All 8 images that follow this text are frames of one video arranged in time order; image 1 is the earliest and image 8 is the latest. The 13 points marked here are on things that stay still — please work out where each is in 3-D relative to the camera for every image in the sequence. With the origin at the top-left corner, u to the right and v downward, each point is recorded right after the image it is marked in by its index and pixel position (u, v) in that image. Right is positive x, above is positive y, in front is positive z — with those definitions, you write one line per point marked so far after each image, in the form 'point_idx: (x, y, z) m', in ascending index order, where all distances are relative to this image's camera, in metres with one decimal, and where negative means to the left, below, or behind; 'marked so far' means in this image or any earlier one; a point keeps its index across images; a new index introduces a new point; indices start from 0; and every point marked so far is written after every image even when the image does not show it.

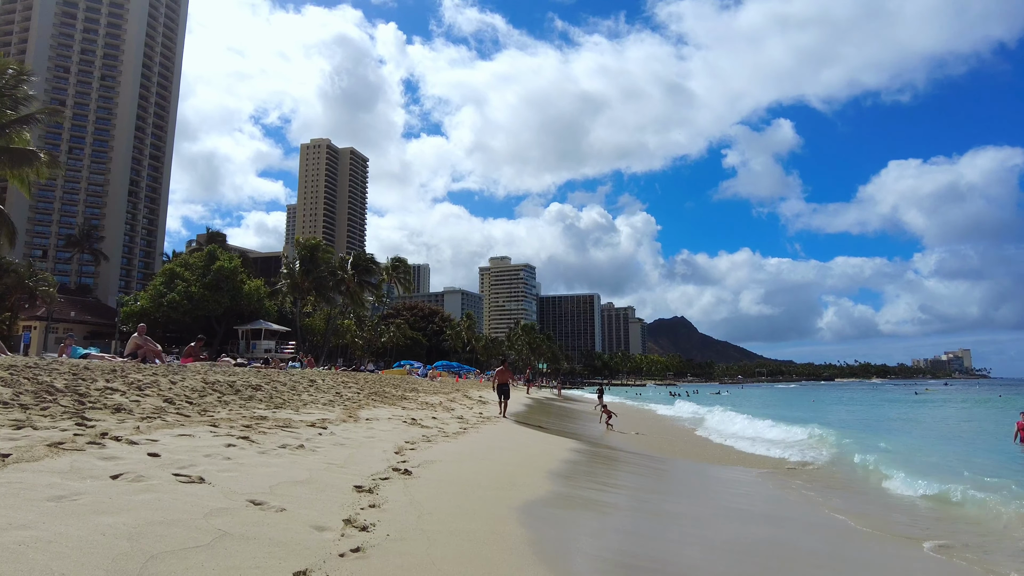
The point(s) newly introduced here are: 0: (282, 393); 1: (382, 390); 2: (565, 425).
0: (-4.9, -2.3, +12.0) m
1: (-4.0, -3.2, +17.5) m
2: (+1.8, -4.6, +18.9) m
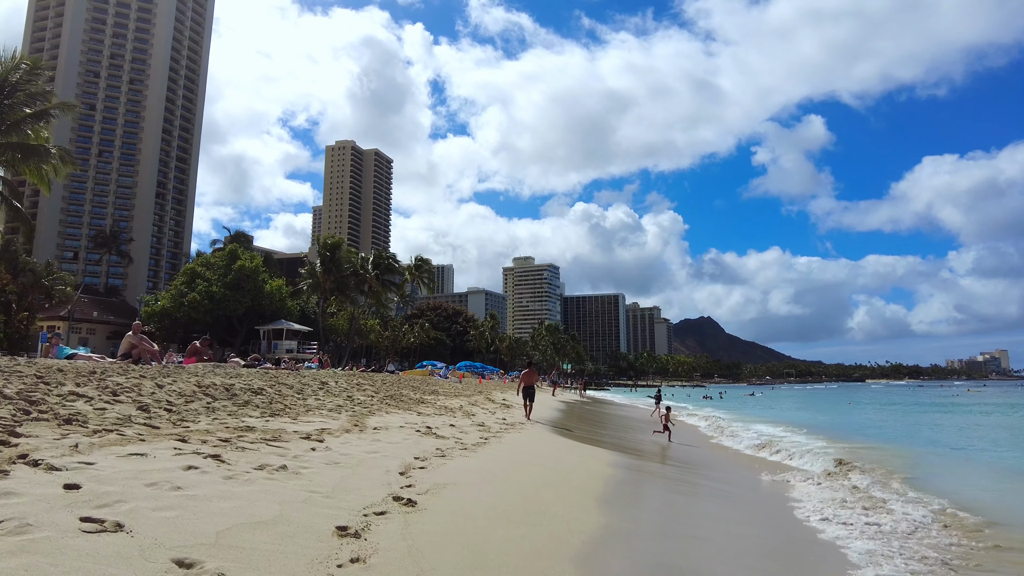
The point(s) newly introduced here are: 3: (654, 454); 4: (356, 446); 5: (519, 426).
0: (-4.4, -2.1, +10.9) m
1: (-3.3, -3.1, +16.4) m
2: (+2.6, -4.4, +17.5) m
3: (+3.4, -3.9, +13.3) m
4: (-2.0, -2.0, +7.1) m
5: (+0.1, -3.1, +12.4) m
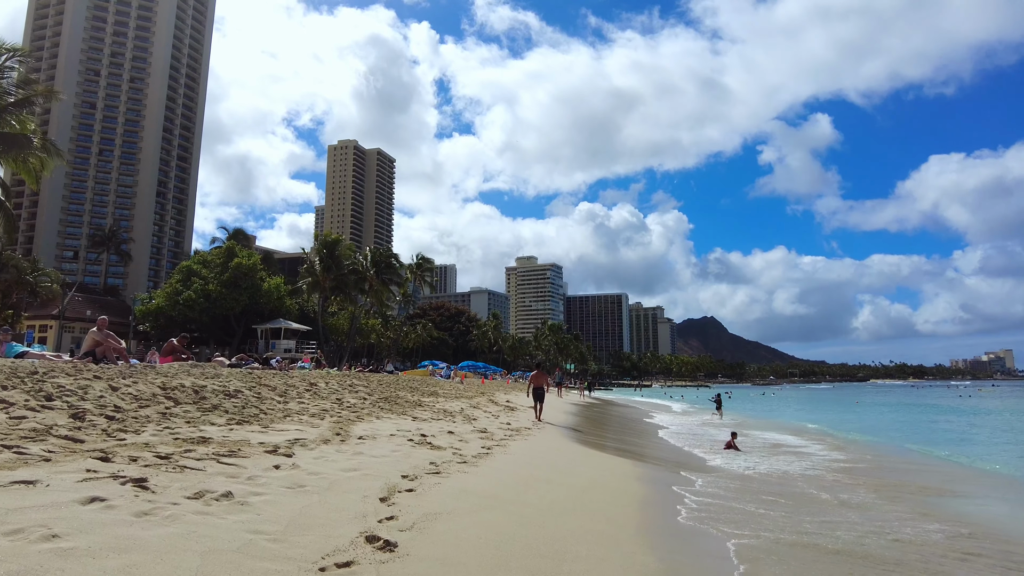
0: (-4.3, -2.0, +9.7) m
1: (-3.2, -2.9, +15.2) m
2: (+2.7, -4.2, +16.3) m
3: (+3.5, -3.7, +12.1) m
4: (-1.9, -1.8, +5.9) m
5: (+0.3, -2.9, +11.2) m
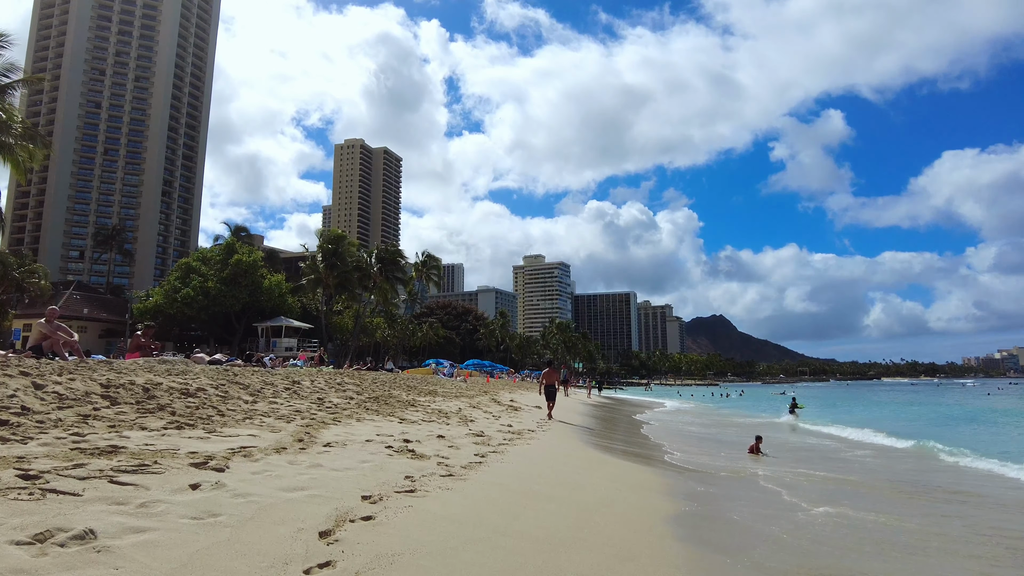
0: (-4.3, -1.7, +8.5) m
1: (-3.1, -2.6, +14.0) m
2: (+2.8, -3.9, +14.9) m
3: (+3.5, -3.4, +10.8) m
4: (-2.0, -1.6, +4.7) m
5: (+0.3, -2.6, +9.9) m
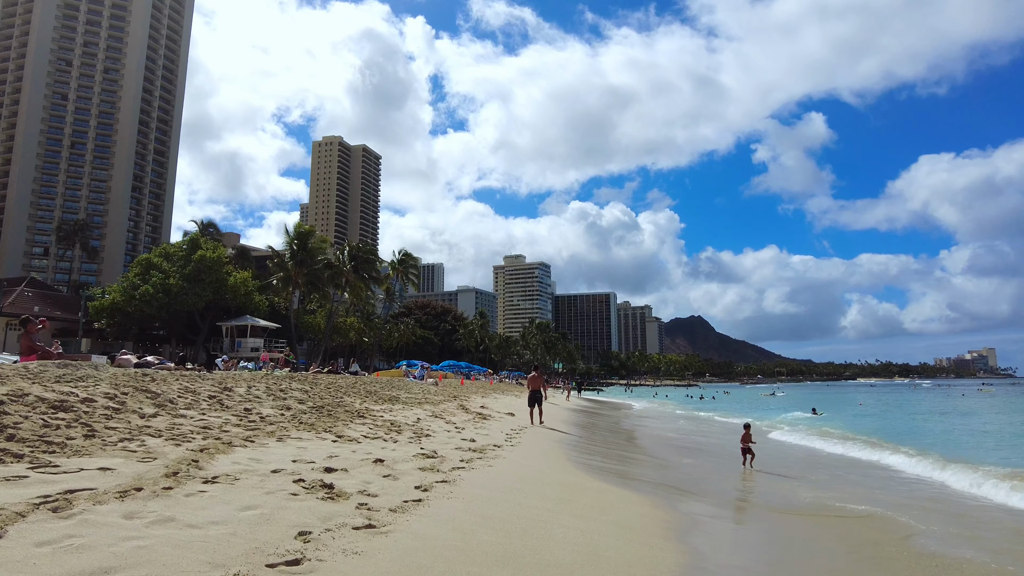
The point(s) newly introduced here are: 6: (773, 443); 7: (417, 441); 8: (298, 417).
0: (-4.9, -1.6, +6.8) m
1: (-3.8, -2.5, +12.4) m
2: (+2.1, -3.8, +13.5) m
3: (+2.9, -3.3, +9.4) m
4: (-2.4, -1.4, +3.1) m
5: (-0.3, -2.5, +8.4) m
6: (+8.4, -5.1, +18.1) m
7: (-1.4, -2.3, +8.4) m
8: (-3.5, -2.1, +9.3) m
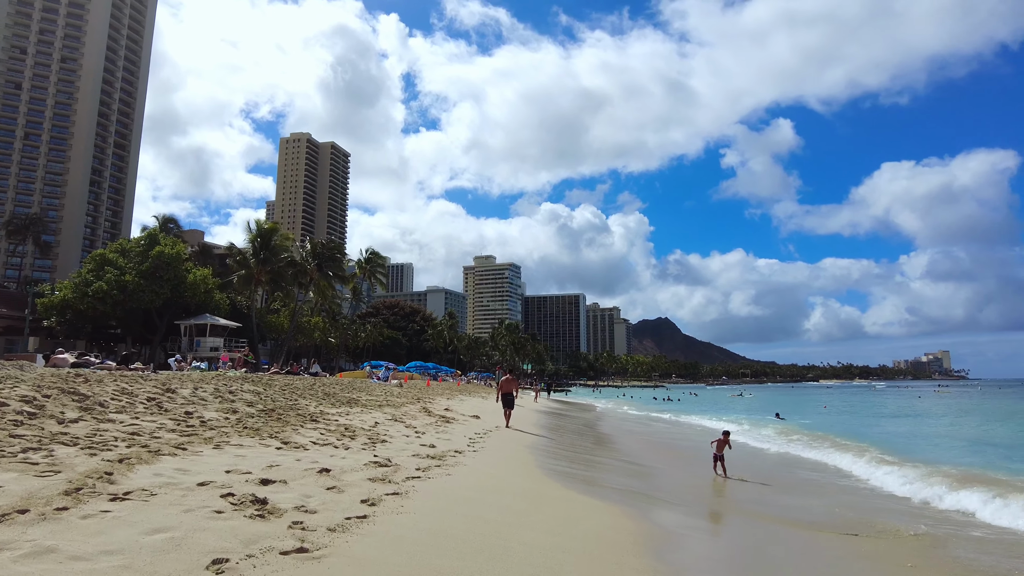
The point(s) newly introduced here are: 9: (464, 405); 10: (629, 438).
0: (-5.3, -1.5, +6.1) m
1: (-4.6, -2.4, +11.7) m
2: (+1.2, -3.8, +13.1) m
3: (+2.3, -3.3, +9.1) m
4: (-2.6, -1.4, +2.5) m
5: (-0.9, -2.5, +7.9) m
6: (+7.3, -5.1, +18.1) m
7: (-2.0, -2.2, +7.8) m
8: (-4.1, -2.1, +8.7) m
9: (-1.8, -4.1, +19.9) m
10: (+3.9, -5.0, +18.6) m
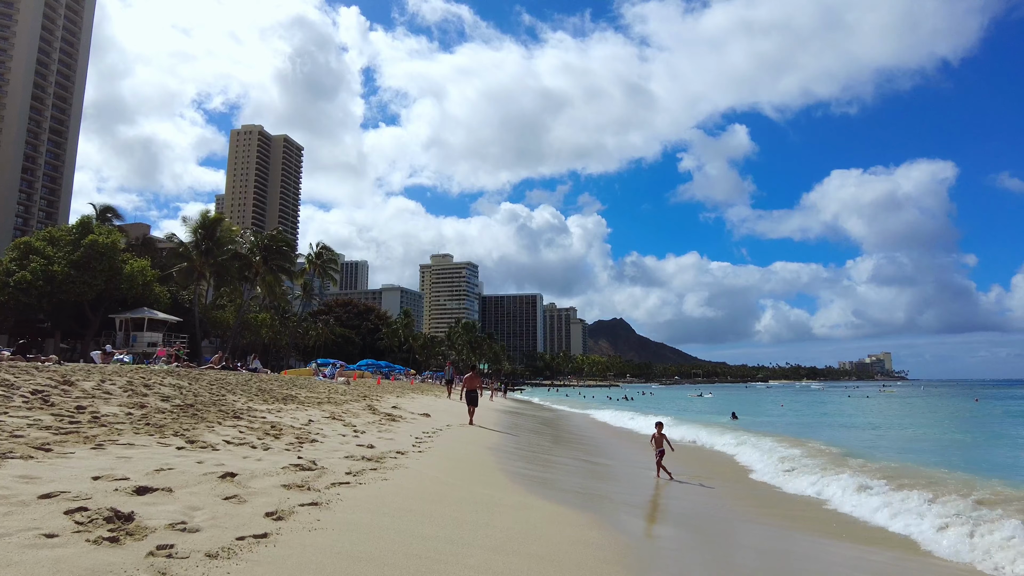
0: (-5.8, -1.1, +4.9) m
1: (-5.5, -2.1, +10.5) m
2: (+0.2, -3.6, +12.3) m
3: (+1.5, -3.1, +8.3) m
4: (-2.9, -1.1, +1.4) m
5: (-1.5, -2.2, +7.0) m
6: (+5.9, -4.9, +17.7) m
7: (-2.6, -1.9, +6.8) m
8: (-4.8, -1.7, +7.5) m
9: (-3.3, -3.8, +18.9) m
10: (+2.4, -4.8, +18.0) m
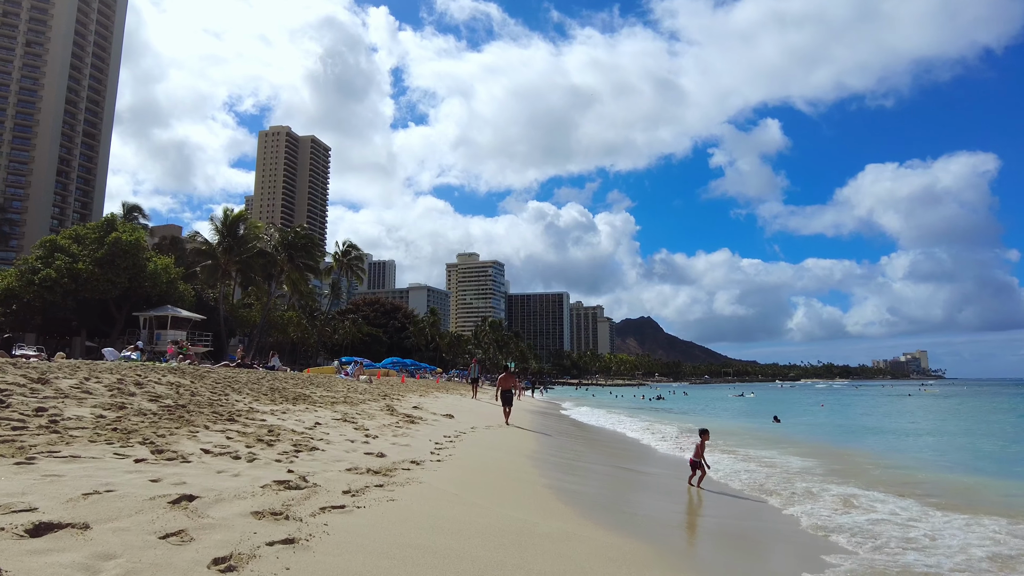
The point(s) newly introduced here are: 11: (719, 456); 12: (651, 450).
0: (-5.6, -1.0, +3.9) m
1: (-4.9, -1.9, +9.5) m
2: (+0.8, -3.3, +11.1) m
3: (+2.0, -2.9, +7.0) m
4: (-2.8, -0.9, +0.3) m
5: (-1.2, -2.0, +5.8) m
6: (+6.8, -4.7, +16.1) m
7: (-2.3, -1.7, +5.7) m
8: (-4.4, -1.5, +6.4) m
9: (-2.4, -3.6, +17.8) m
10: (+3.3, -4.5, +16.6) m
11: (+5.5, -4.2, +14.0) m
12: (+3.7, -4.2, +14.8) m
